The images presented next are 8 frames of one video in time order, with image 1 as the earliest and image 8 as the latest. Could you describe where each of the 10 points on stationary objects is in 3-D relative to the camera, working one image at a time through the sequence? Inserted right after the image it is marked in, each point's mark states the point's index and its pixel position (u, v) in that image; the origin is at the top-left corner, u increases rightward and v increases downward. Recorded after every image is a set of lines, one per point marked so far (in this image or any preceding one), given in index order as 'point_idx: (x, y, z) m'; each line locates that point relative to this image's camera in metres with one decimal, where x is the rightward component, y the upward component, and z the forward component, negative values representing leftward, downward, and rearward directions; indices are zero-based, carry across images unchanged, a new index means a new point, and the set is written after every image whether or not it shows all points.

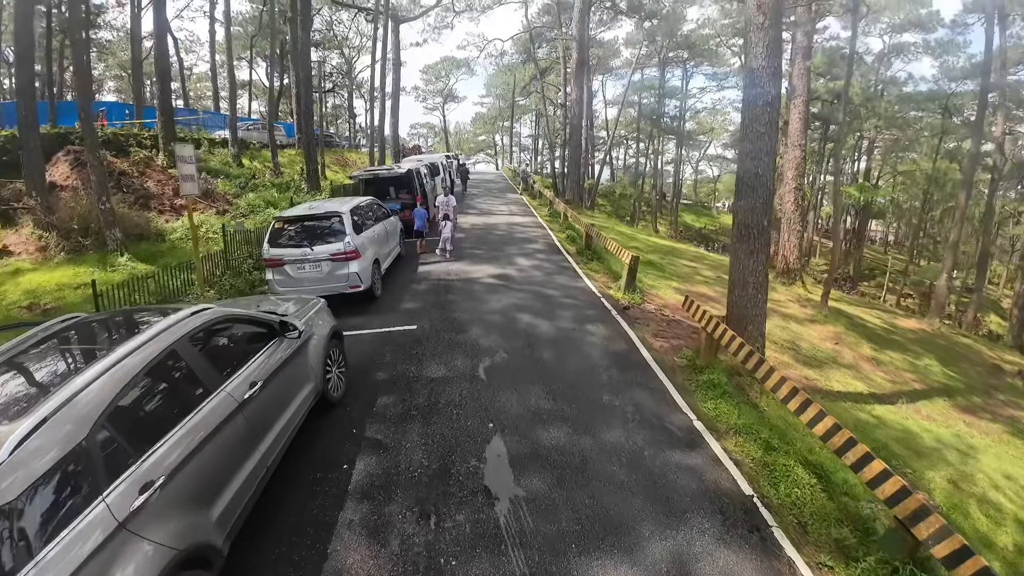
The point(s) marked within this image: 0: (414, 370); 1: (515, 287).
0: (-1.2, -1.0, +6.1) m
1: (+0.1, 0.0, +9.2) m
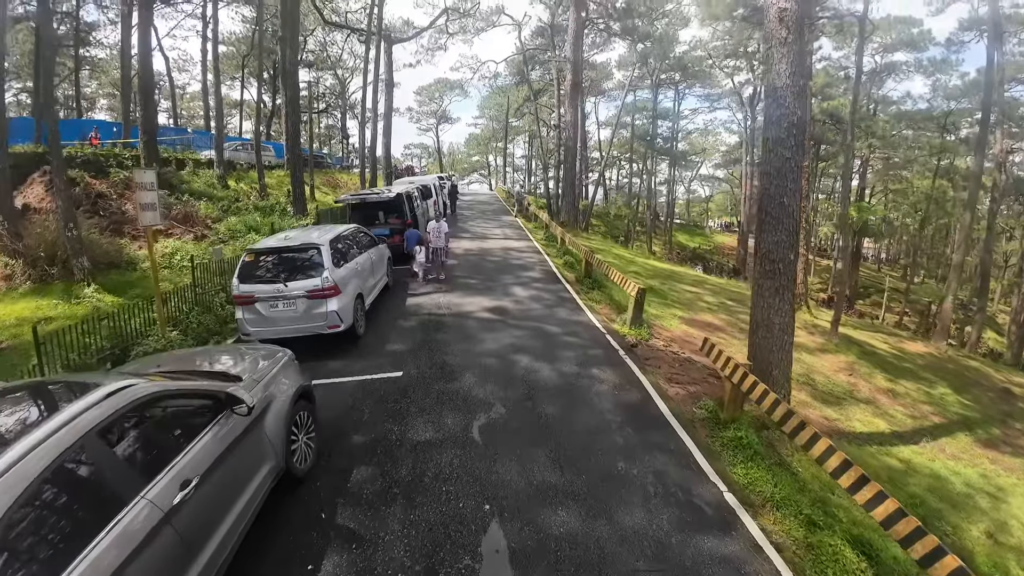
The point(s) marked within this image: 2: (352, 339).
0: (-1.2, -1.5, +5.2) m
1: (0.0, -0.6, +8.4) m
2: (-2.4, -0.8, +7.7) m
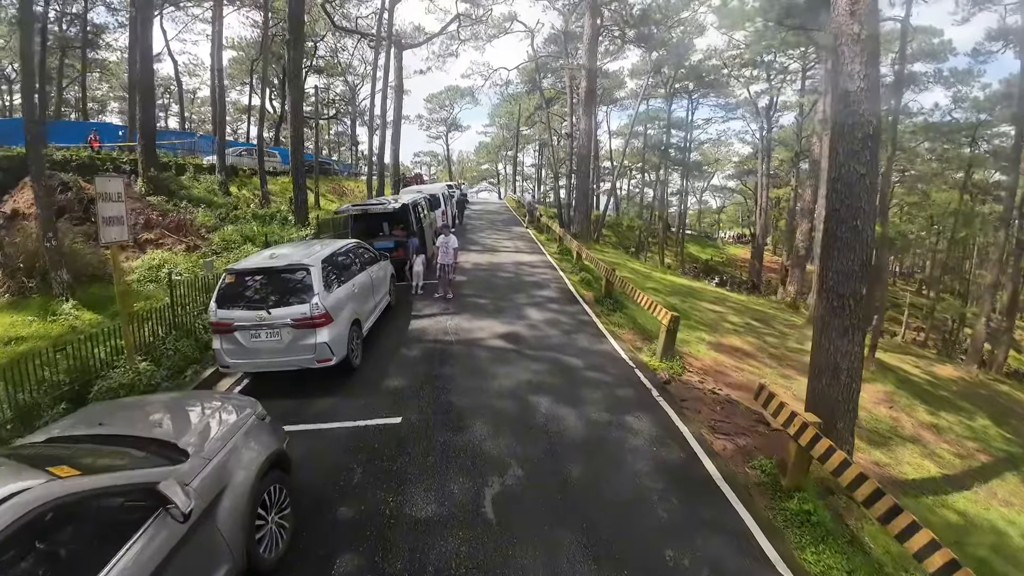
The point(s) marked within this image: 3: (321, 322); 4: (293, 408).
0: (-1.0, -1.8, +4.3) m
1: (+0.2, -1.0, +7.5) m
2: (-2.2, -1.1, +6.8) m
3: (-2.3, -0.4, +6.1) m
4: (-2.7, -1.5, +6.2) m
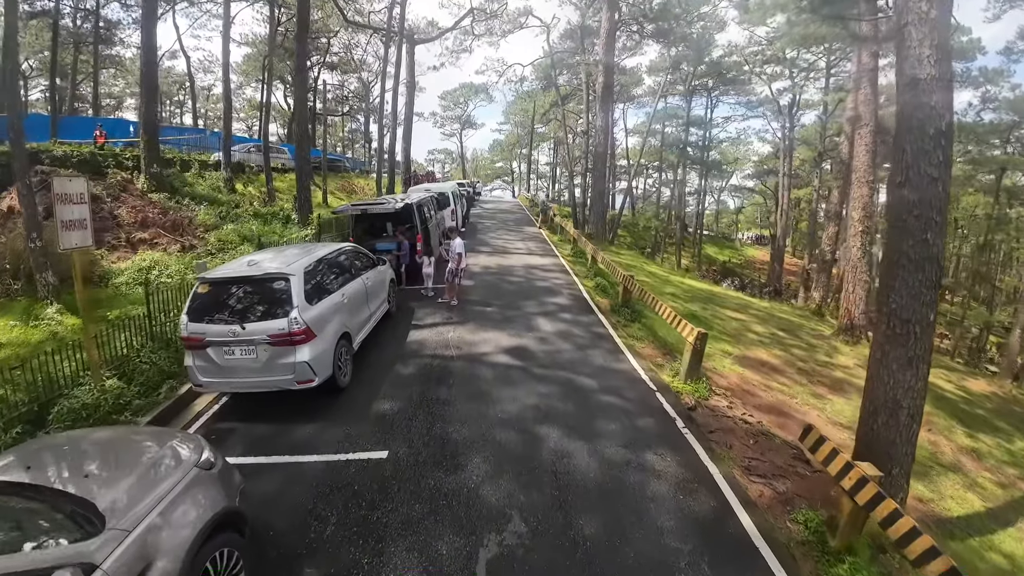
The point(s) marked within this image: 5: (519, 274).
0: (-1.0, -2.0, +3.6) m
1: (+0.3, -1.1, +6.7) m
2: (-2.2, -1.3, +6.1) m
3: (-2.3, -0.6, +5.5) m
4: (-2.6, -1.6, +5.5) m
5: (+0.2, +0.4, +13.4) m
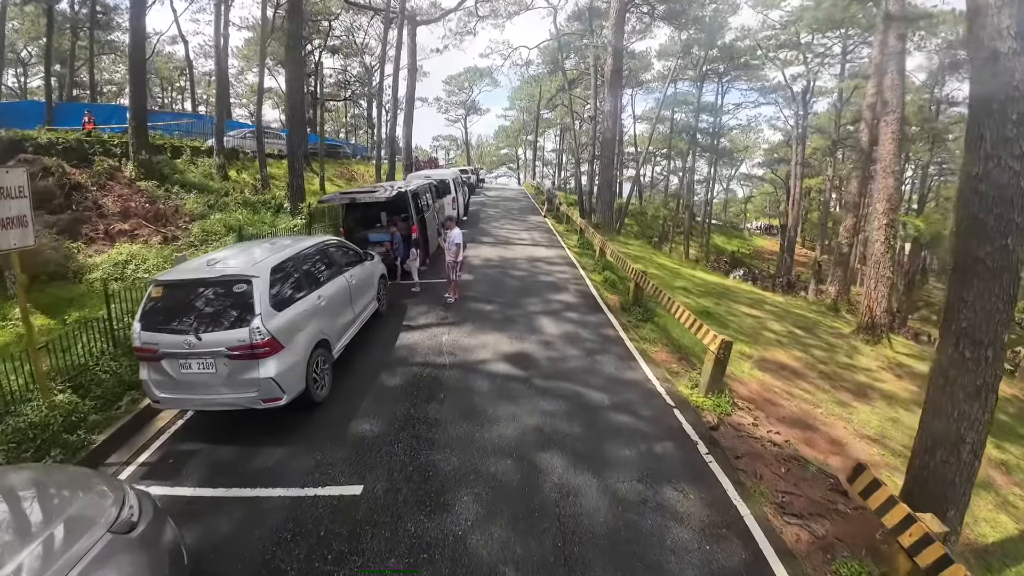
0: (-1.1, -2.1, +2.9) m
1: (+0.3, -1.1, +6.0) m
2: (-2.2, -1.3, +5.4) m
3: (-2.3, -0.6, +4.8) m
4: (-2.7, -1.6, +4.8) m
5: (+0.3, +0.5, +12.6) m
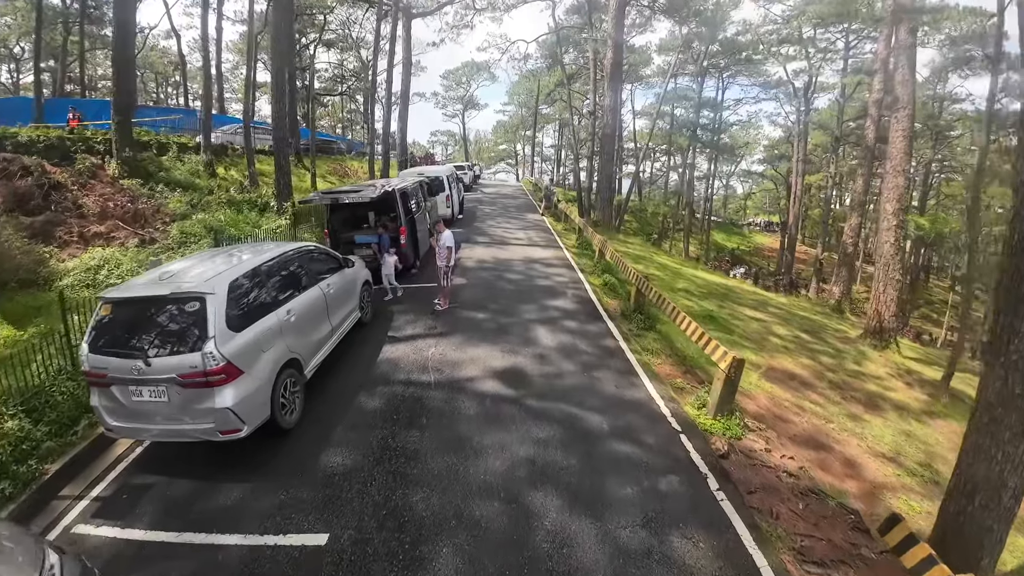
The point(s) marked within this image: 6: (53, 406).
0: (-1.2, -2.2, +2.4) m
1: (+0.2, -1.3, +5.5) m
2: (-2.3, -1.4, +4.9) m
3: (-2.4, -0.7, +4.2) m
4: (-2.8, -1.8, +4.3) m
5: (+0.1, +0.5, +12.1) m
6: (-5.0, -1.2, +5.4) m
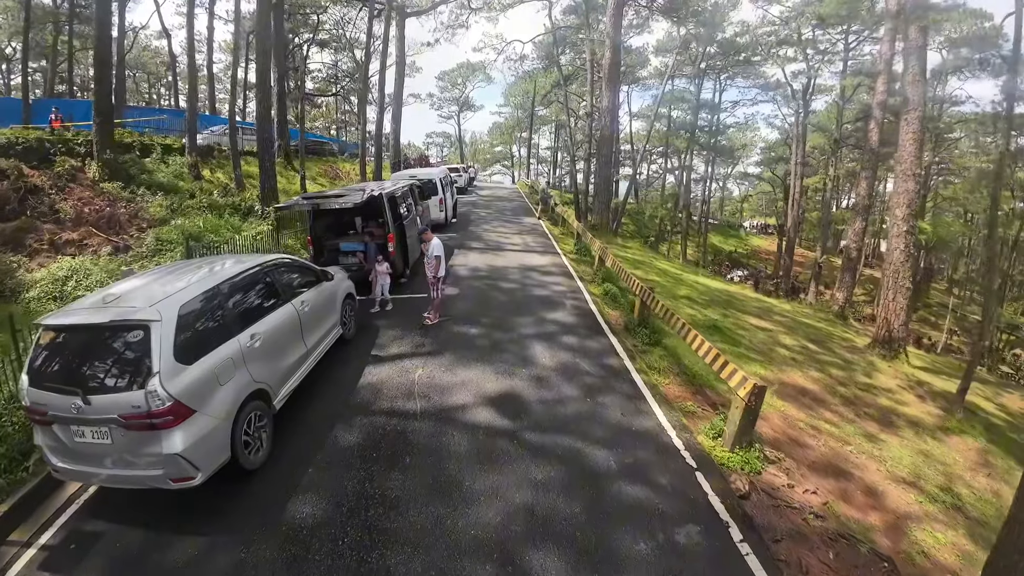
0: (-1.2, -2.4, +1.8) m
1: (+0.2, -1.5, +4.9) m
2: (-2.3, -1.6, +4.3) m
3: (-2.4, -0.9, +3.6) m
4: (-2.8, -2.0, +3.7) m
5: (+0.1, +0.2, +11.5) m
6: (-5.0, -1.4, +4.8) m
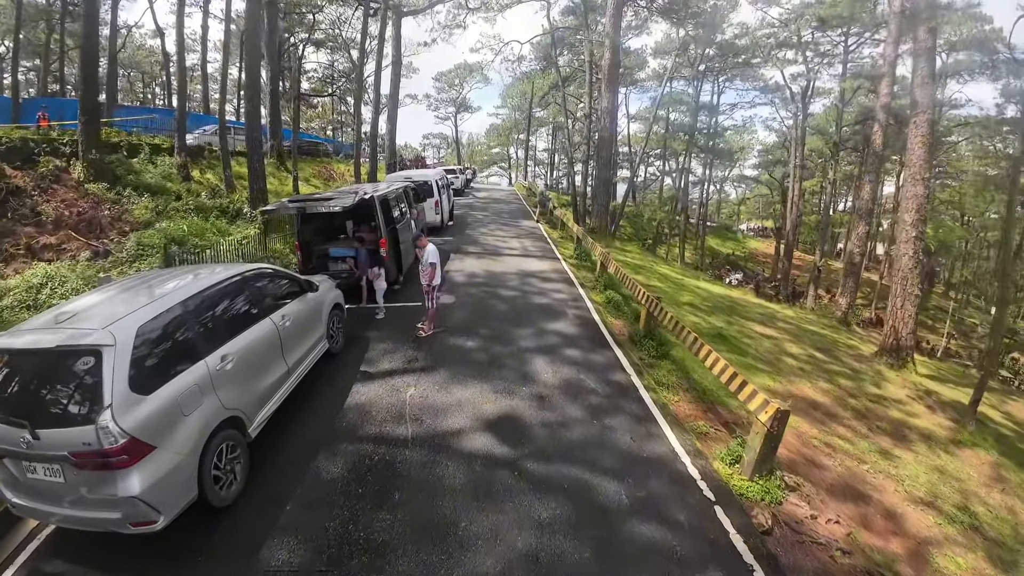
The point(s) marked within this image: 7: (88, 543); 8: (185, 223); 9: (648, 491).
0: (-1.2, -2.5, +1.4) m
1: (+0.2, -1.6, +4.5) m
2: (-2.3, -1.7, +3.8) m
3: (-2.4, -1.1, +3.2) m
4: (-2.8, -2.1, +3.3) m
5: (0.0, +0.1, +11.1) m
6: (-5.0, -1.5, +4.3) m
7: (-3.3, -2.0, +3.8) m
8: (-7.5, +1.5, +11.6) m
9: (+1.1, -1.7, +4.3) m
